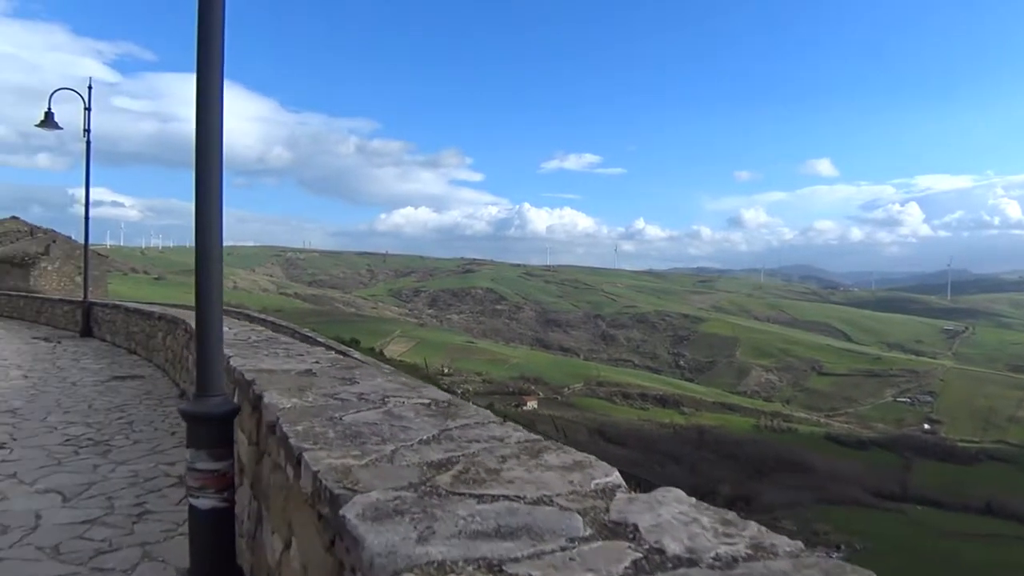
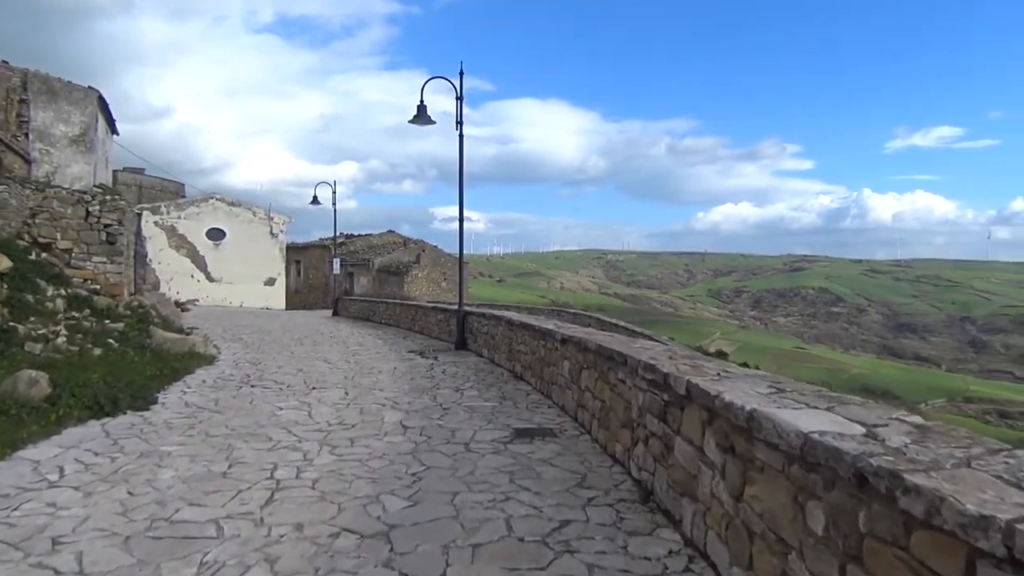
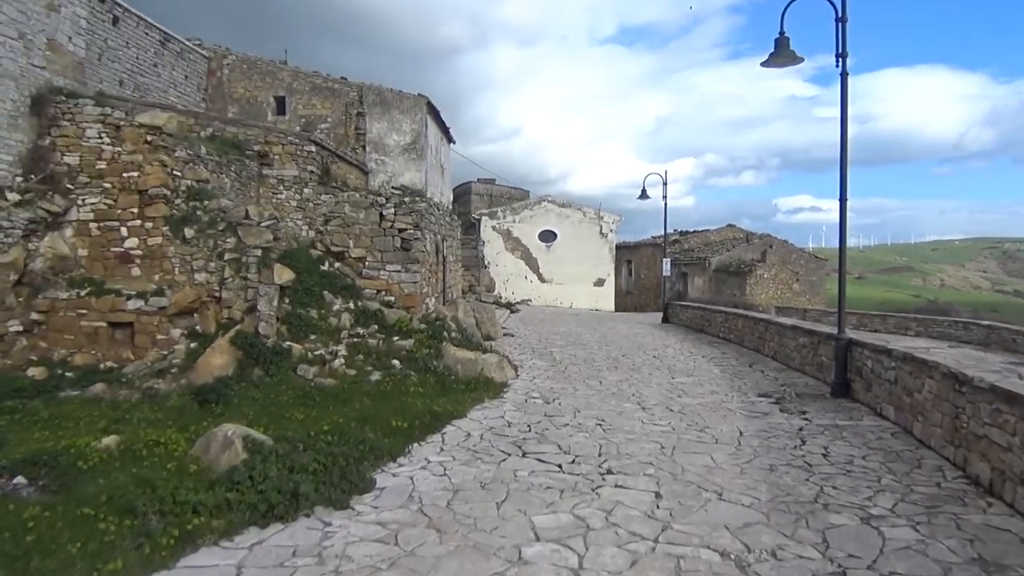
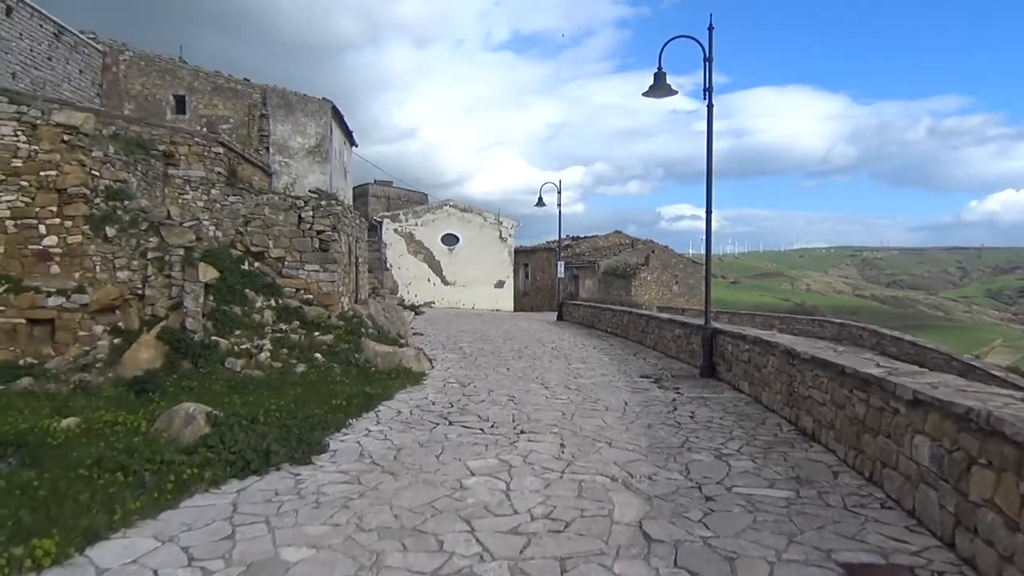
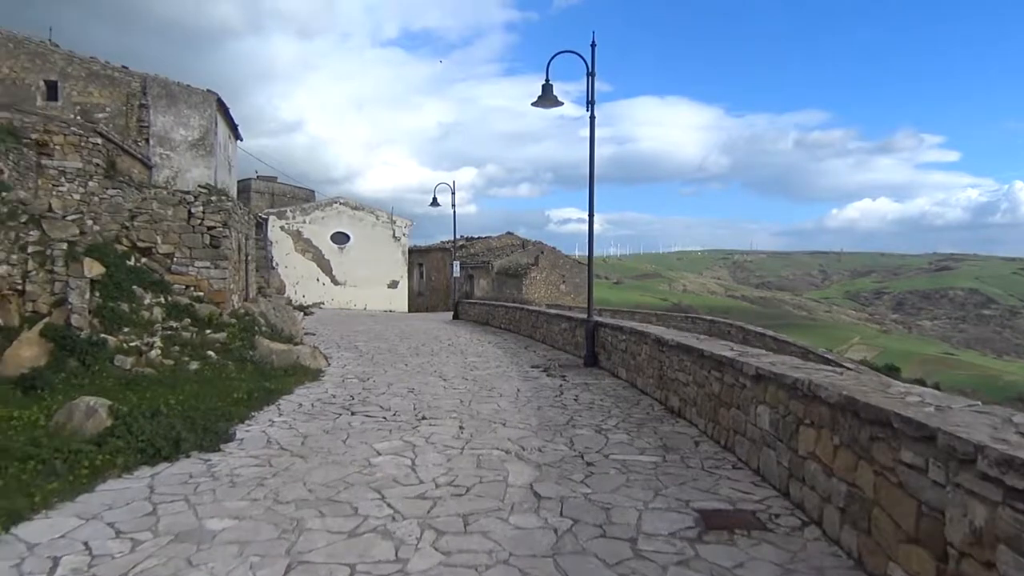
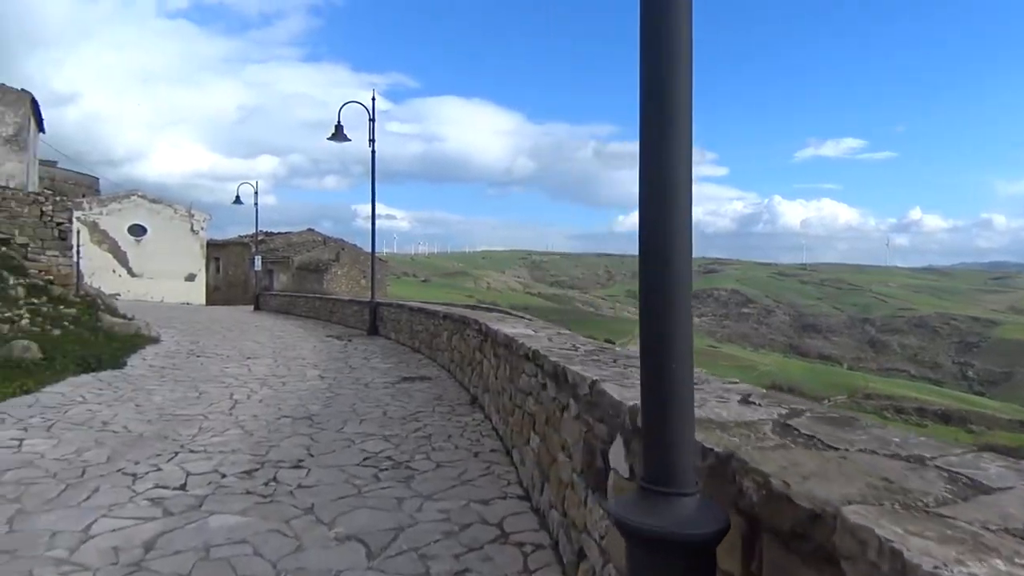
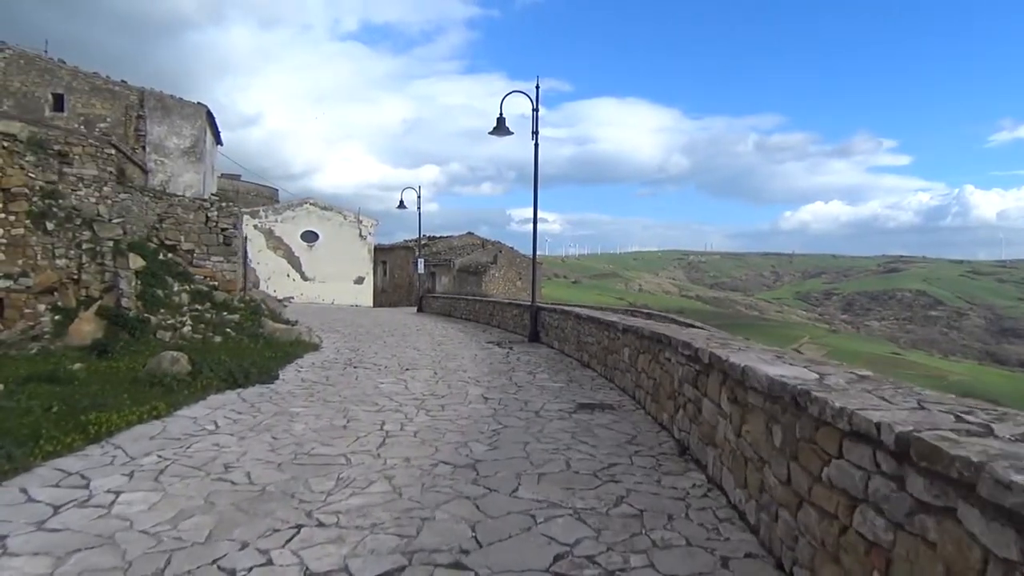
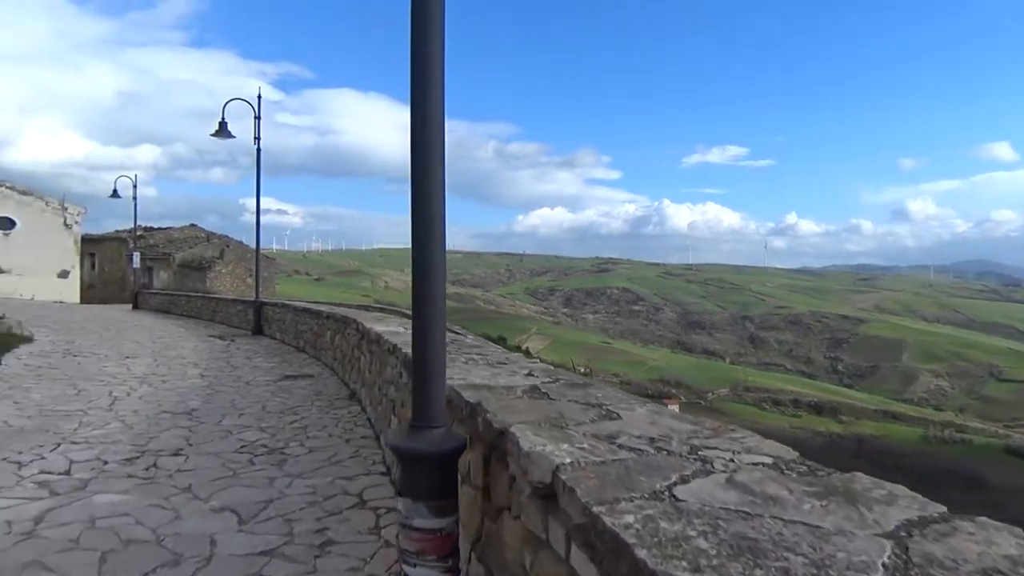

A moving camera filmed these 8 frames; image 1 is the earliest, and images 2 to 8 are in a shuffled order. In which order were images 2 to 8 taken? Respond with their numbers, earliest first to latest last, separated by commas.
8, 6, 7, 2, 5, 4, 3
